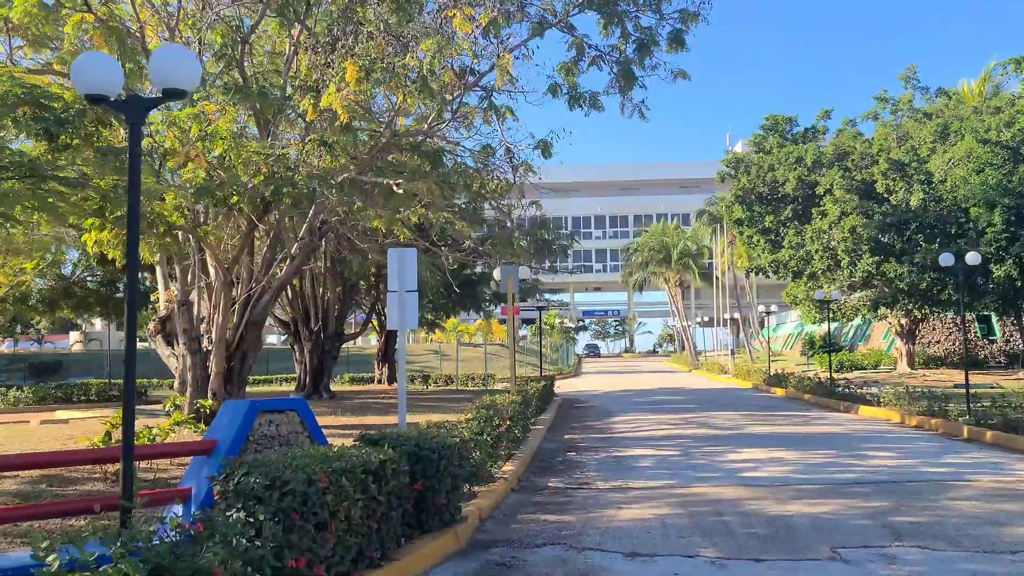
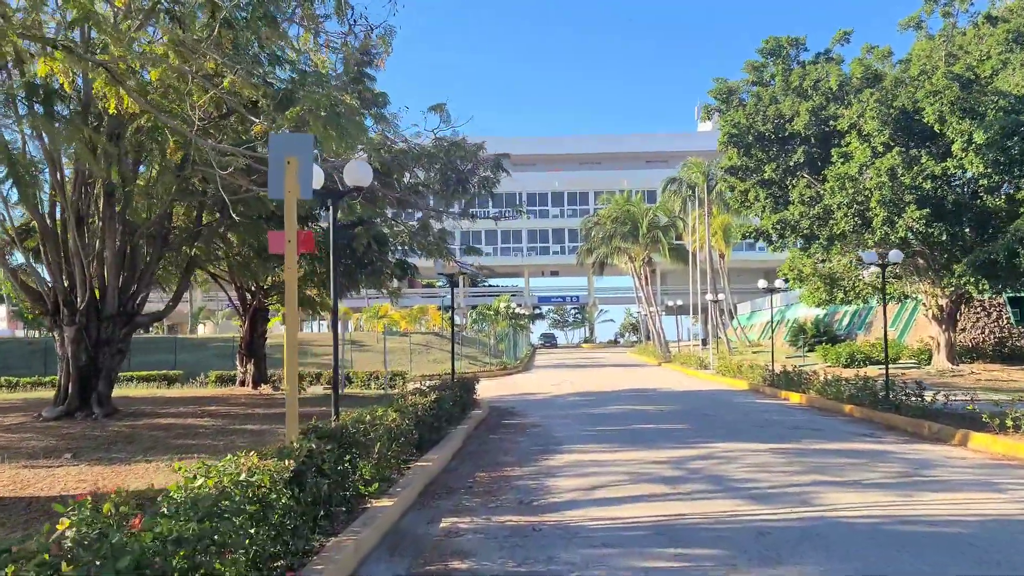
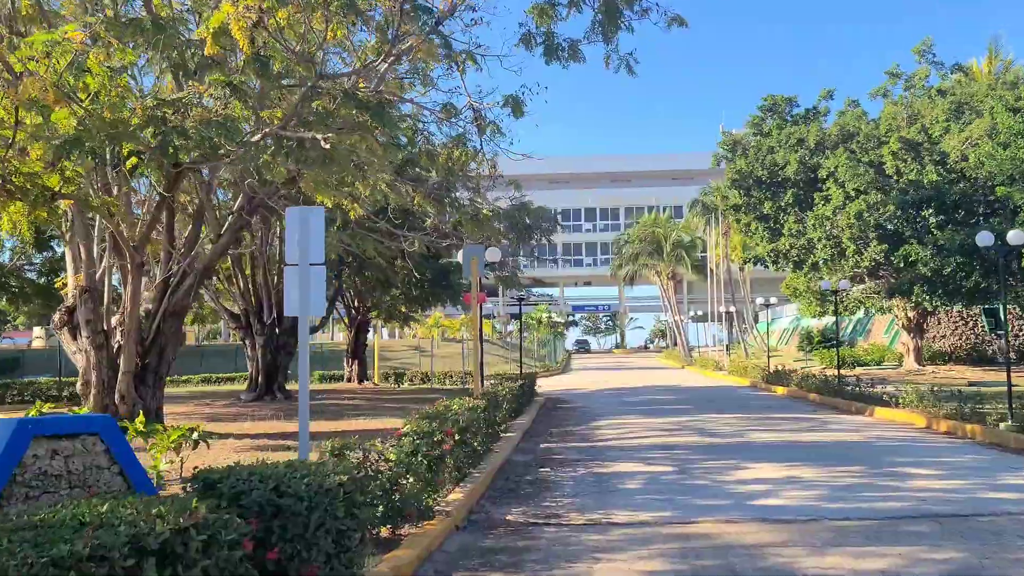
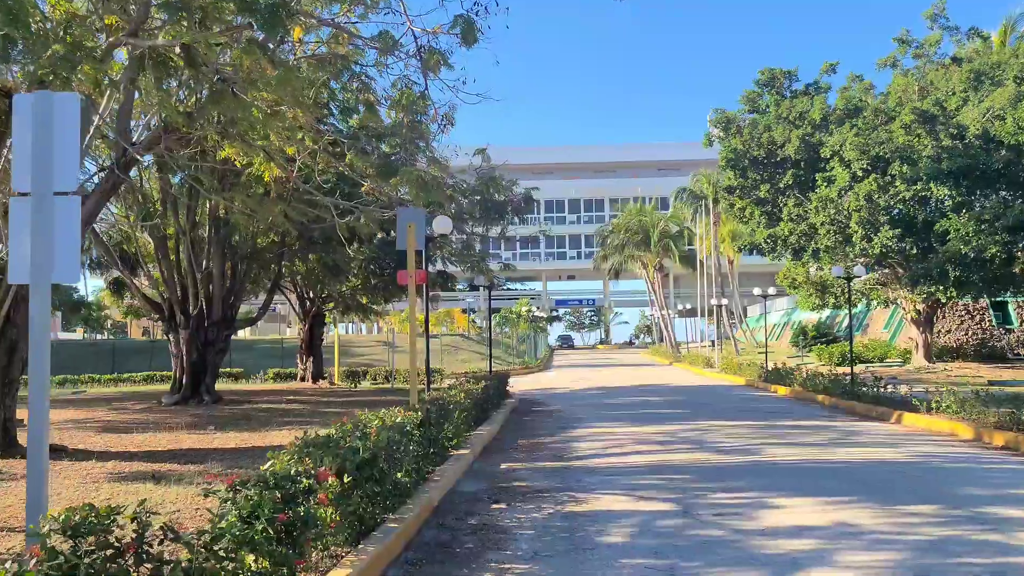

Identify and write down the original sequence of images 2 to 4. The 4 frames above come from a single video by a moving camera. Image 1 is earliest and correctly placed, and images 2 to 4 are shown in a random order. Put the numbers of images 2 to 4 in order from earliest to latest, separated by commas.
3, 4, 2
